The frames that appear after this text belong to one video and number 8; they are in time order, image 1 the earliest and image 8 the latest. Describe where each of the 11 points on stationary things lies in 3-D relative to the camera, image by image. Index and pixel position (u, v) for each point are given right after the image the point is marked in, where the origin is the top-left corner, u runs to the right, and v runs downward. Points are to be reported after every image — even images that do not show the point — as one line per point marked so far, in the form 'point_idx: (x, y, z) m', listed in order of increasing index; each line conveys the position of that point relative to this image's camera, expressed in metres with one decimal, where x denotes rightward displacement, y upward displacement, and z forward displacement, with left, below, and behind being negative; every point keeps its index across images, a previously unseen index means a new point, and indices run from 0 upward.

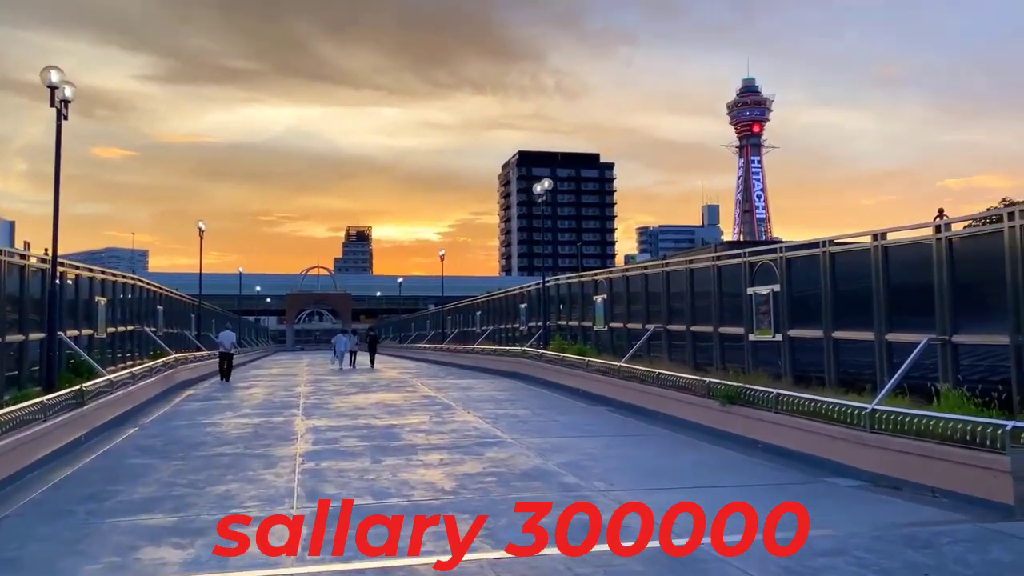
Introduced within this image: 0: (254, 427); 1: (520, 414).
0: (-4.9, -2.6, +16.0) m
1: (+0.2, -2.7, +17.7) m
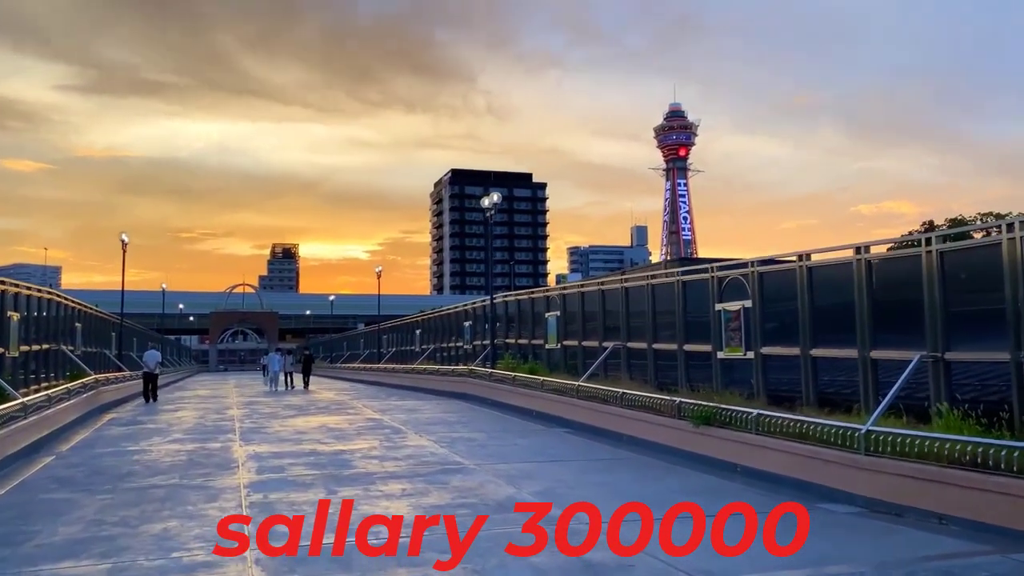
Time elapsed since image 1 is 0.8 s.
0: (-5.6, -2.9, +14.6) m
1: (-0.7, -3.0, +16.8) m
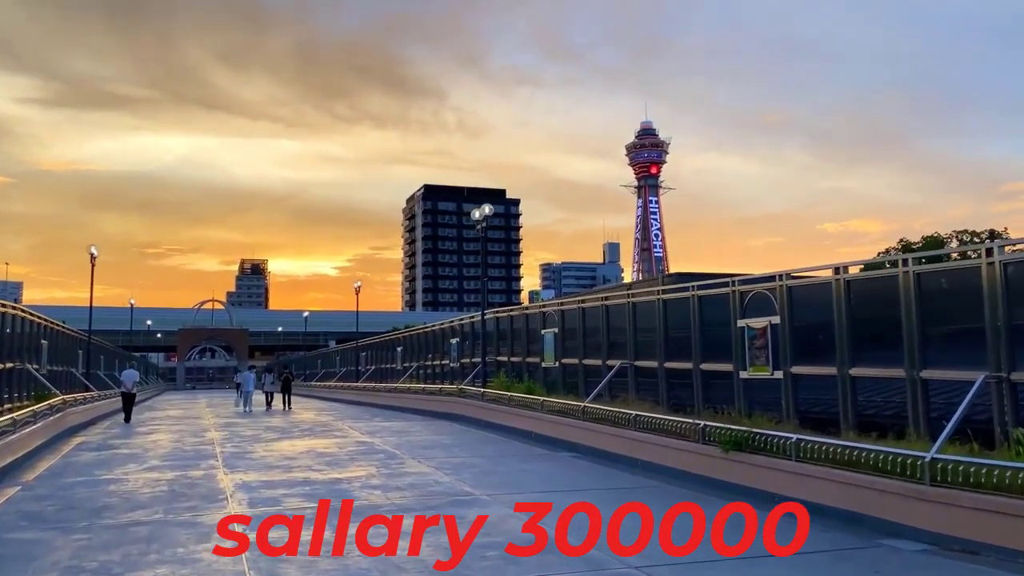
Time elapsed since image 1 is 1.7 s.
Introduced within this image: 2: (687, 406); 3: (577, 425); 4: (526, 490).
0: (-5.4, -3.1, +13.4) m
1: (-0.6, -3.3, +15.7) m
2: (+3.4, -2.3, +15.9) m
3: (+1.3, -2.8, +17.5) m
4: (+0.2, -3.1, +12.8) m
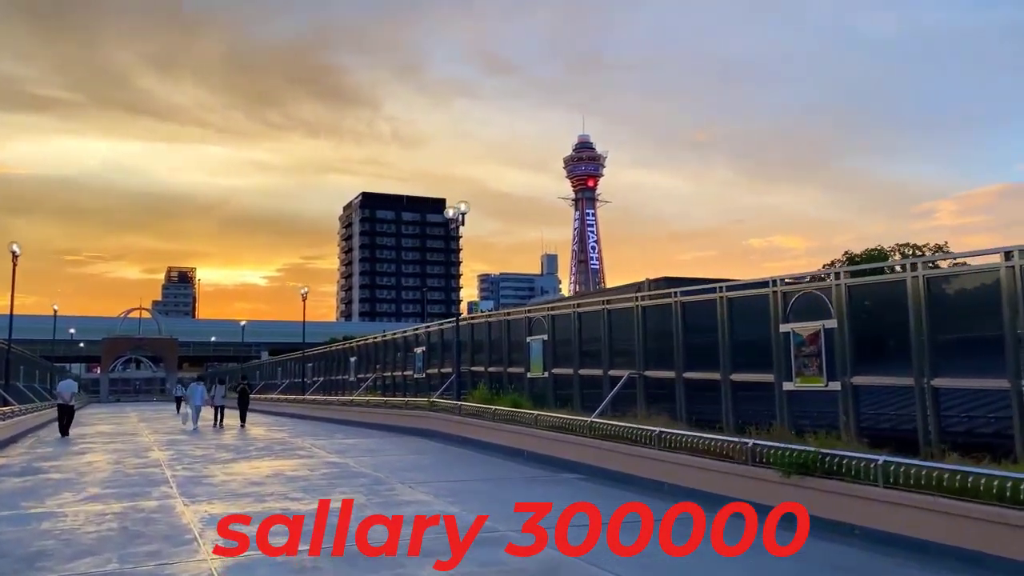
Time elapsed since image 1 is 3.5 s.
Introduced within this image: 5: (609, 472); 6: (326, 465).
0: (-5.1, -3.0, +11.0) m
1: (-0.5, -3.3, +13.7) m
2: (+3.4, -2.3, +14.2) m
3: (+1.3, -2.9, +15.6) m
4: (+0.5, -3.0, +10.9) m
5: (+1.7, -3.2, +14.7) m
6: (-3.7, -3.5, +16.8) m
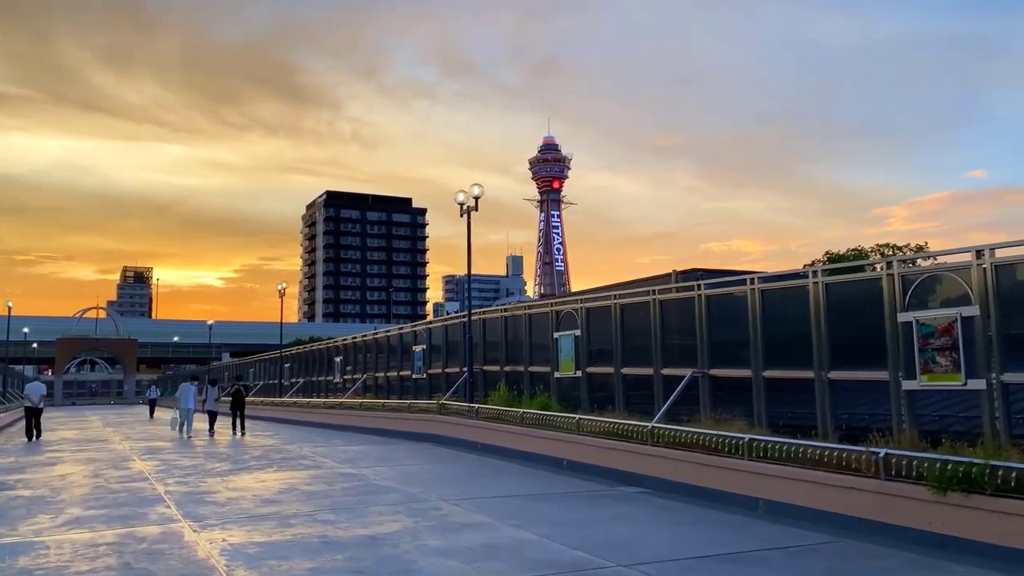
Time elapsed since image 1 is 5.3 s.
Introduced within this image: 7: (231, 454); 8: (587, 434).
0: (-4.1, -2.8, +8.8) m
1: (+0.4, -3.0, +11.7) m
2: (+4.3, -2.1, +12.4) m
3: (+2.1, -2.6, +13.7) m
4: (+1.6, -2.8, +9.0) m
5: (+2.5, -3.0, +12.7) m
6: (-2.9, -3.3, +14.6) m
7: (-6.0, -3.6, +18.1) m
8: (+1.4, -2.7, +15.5) m
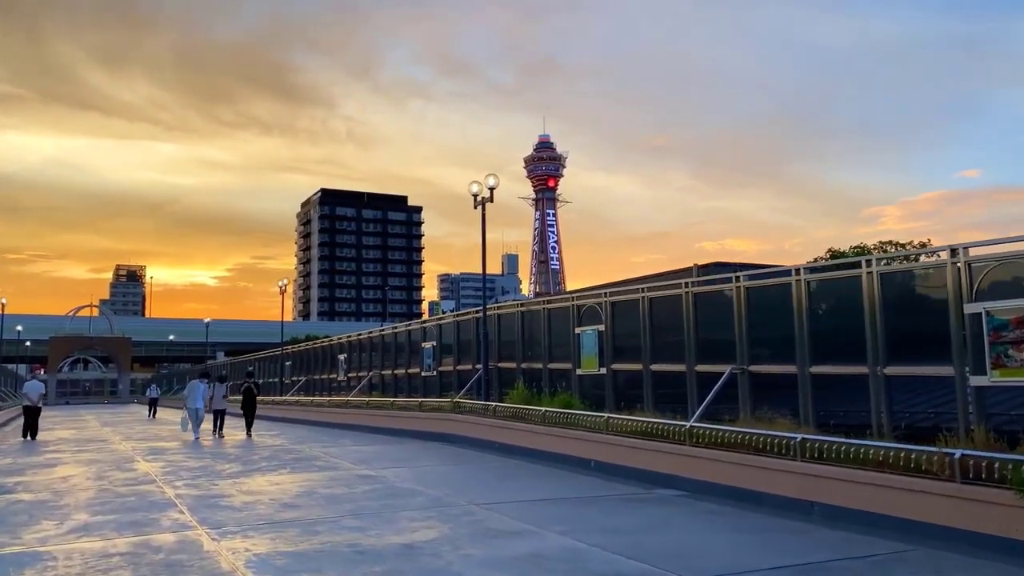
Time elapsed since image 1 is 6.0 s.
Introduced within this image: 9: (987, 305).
0: (-3.6, -2.6, +8.0) m
1: (+0.9, -2.9, +10.9) m
2: (+4.8, -1.9, +11.7) m
3: (+2.6, -2.5, +13.0) m
4: (+2.1, -2.7, +8.2) m
5: (+3.0, -2.9, +12.0) m
6: (-2.5, -3.1, +13.9) m
7: (-5.6, -3.4, +17.3) m
8: (+1.8, -2.5, +14.8) m
9: (+5.6, -0.2, +9.9) m
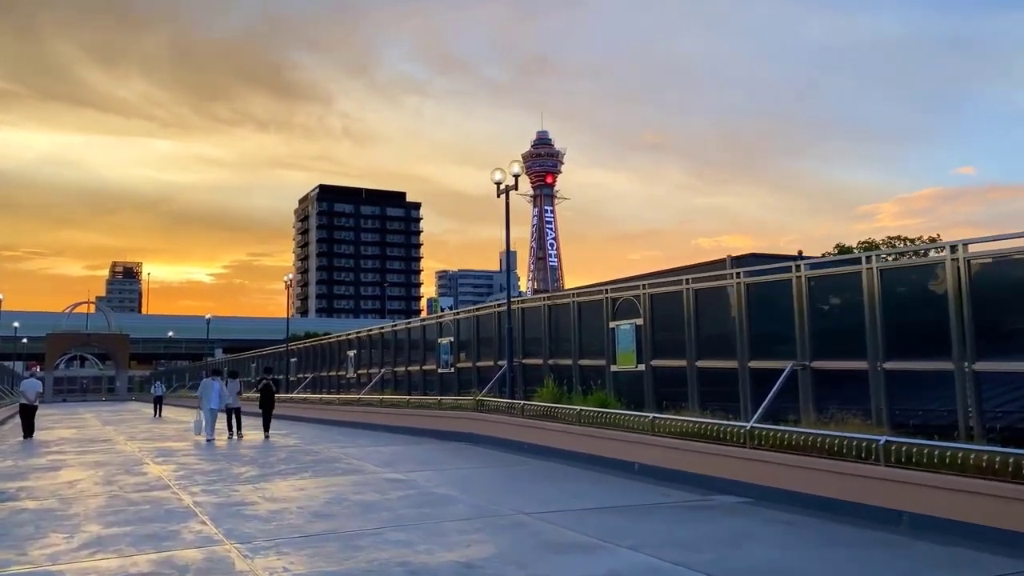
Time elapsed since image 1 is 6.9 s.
0: (-3.0, -2.5, +7.0) m
1: (+1.5, -2.7, +10.0) m
2: (+5.4, -1.8, +10.7) m
3: (+3.2, -2.4, +12.0) m
4: (+2.7, -2.5, +7.3) m
5: (+3.7, -2.7, +11.1) m
6: (-1.8, -3.0, +12.9) m
7: (-5.0, -3.3, +16.3) m
8: (+2.4, -2.4, +13.8) m
9: (+6.2, -0.1, +8.9) m
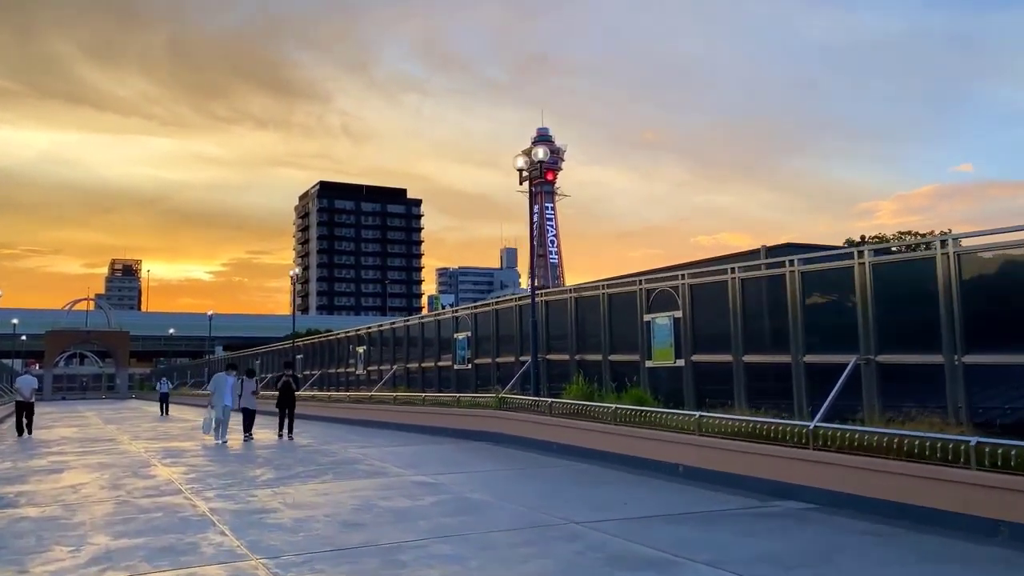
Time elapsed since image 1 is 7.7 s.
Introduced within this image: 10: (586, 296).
0: (-2.4, -2.4, +6.1) m
1: (+2.1, -2.6, +9.0) m
2: (+6.0, -1.6, +9.8) m
3: (+3.8, -2.2, +11.0) m
4: (+3.3, -2.4, +6.3) m
5: (+4.2, -2.6, +10.1) m
6: (-1.3, -2.8, +11.9) m
7: (-4.4, -3.1, +15.3) m
8: (+3.0, -2.2, +12.9) m
9: (+6.8, +0.1, +8.0) m
10: (+1.5, -0.2, +18.3) m
